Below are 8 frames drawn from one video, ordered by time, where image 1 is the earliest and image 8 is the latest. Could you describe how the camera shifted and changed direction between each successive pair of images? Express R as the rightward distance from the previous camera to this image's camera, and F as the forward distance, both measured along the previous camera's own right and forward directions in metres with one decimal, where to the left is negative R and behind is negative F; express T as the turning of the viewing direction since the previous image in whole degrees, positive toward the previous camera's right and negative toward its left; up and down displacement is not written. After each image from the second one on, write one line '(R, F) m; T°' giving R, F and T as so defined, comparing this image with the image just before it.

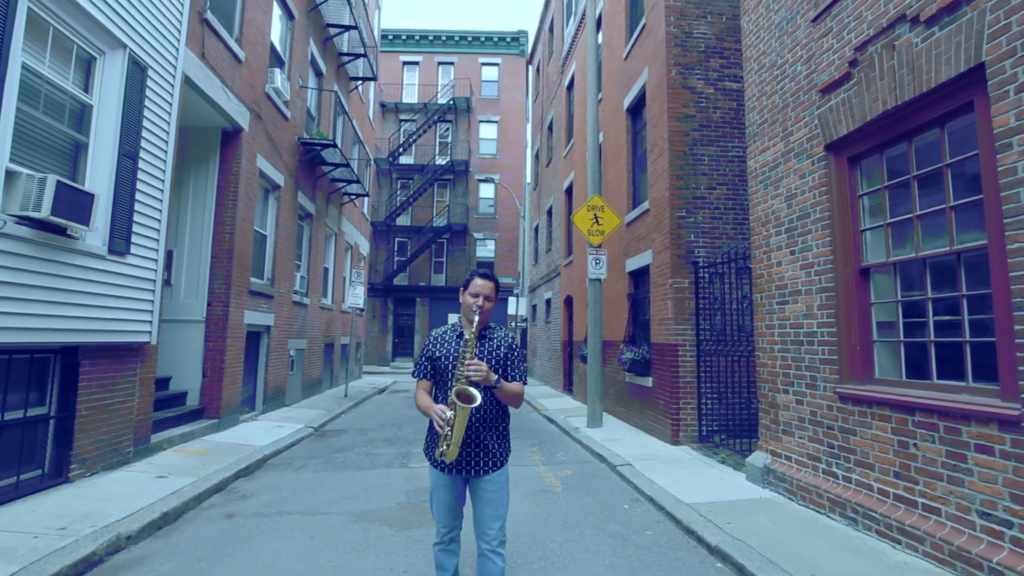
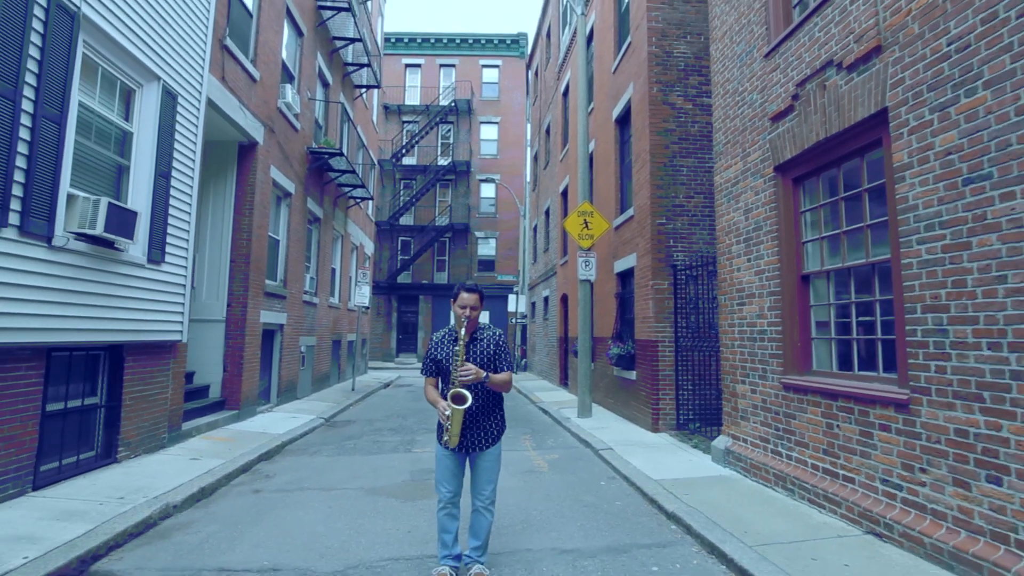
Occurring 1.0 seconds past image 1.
(+0.2, -0.8) m; 0°
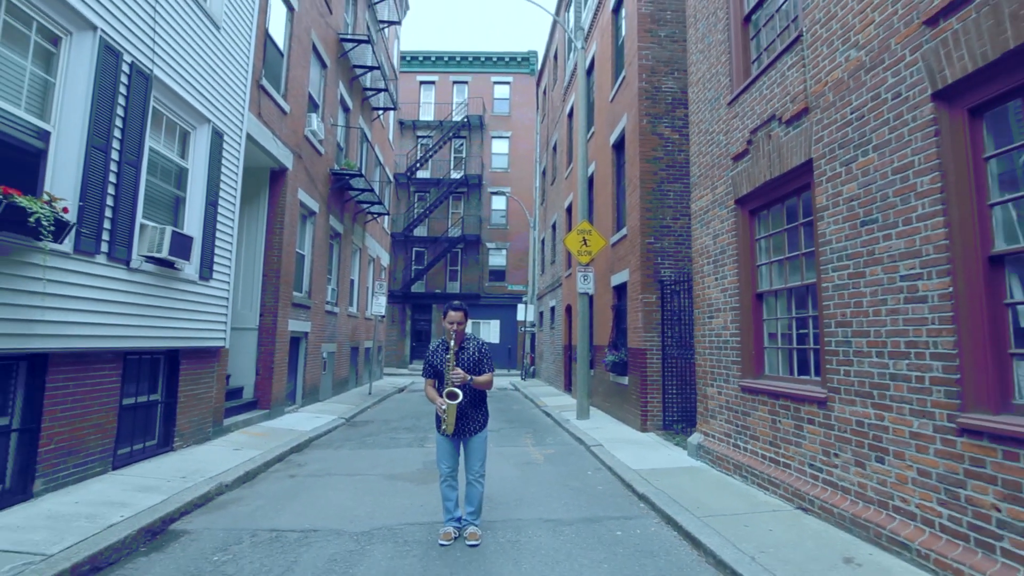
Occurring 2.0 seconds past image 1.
(+0.2, -1.1) m; -1°
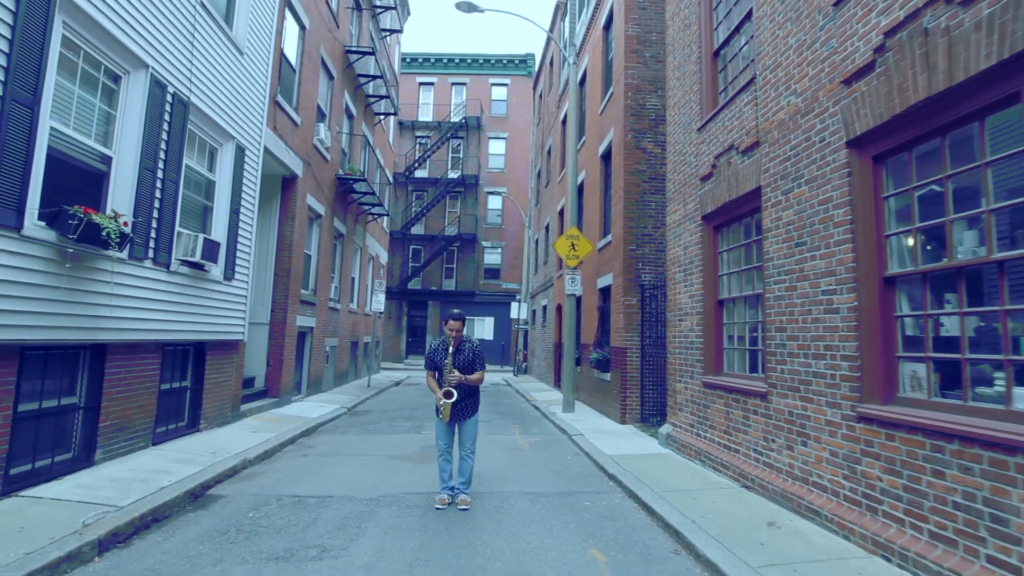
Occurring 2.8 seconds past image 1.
(+0.1, -0.9) m; 0°
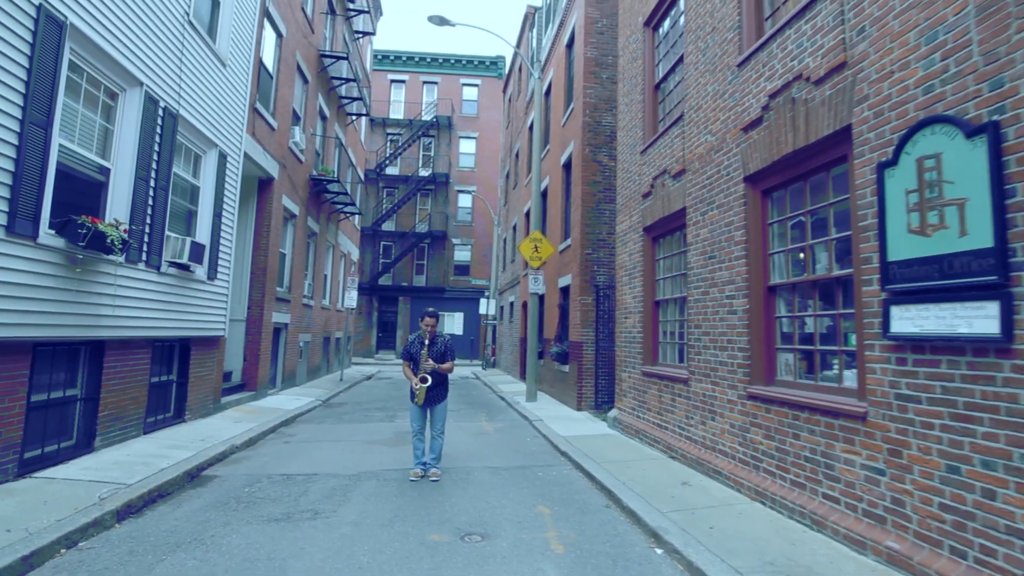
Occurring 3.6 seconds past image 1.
(+0.1, -1.1) m; +3°
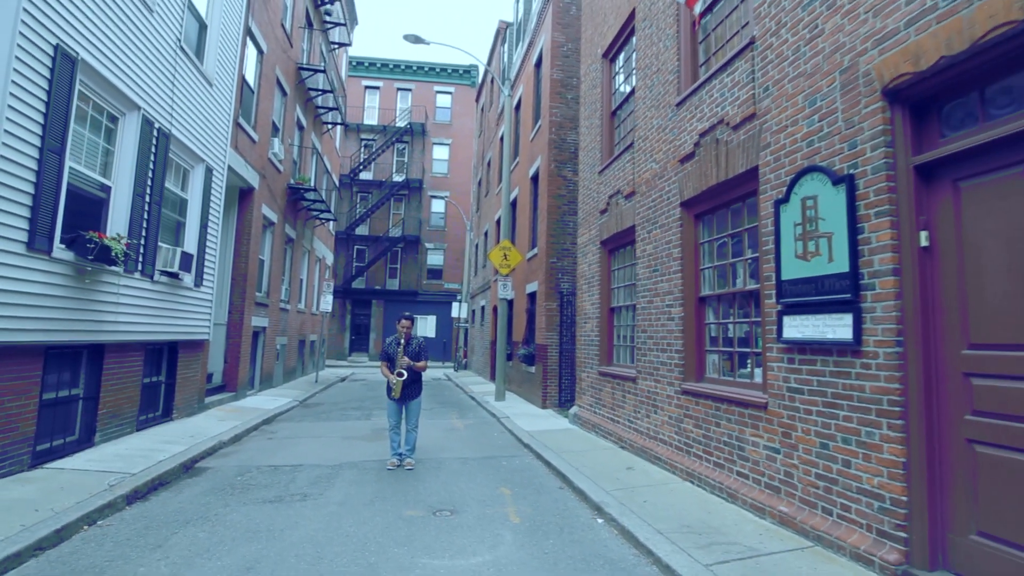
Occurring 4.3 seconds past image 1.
(+0.1, -0.9) m; +3°
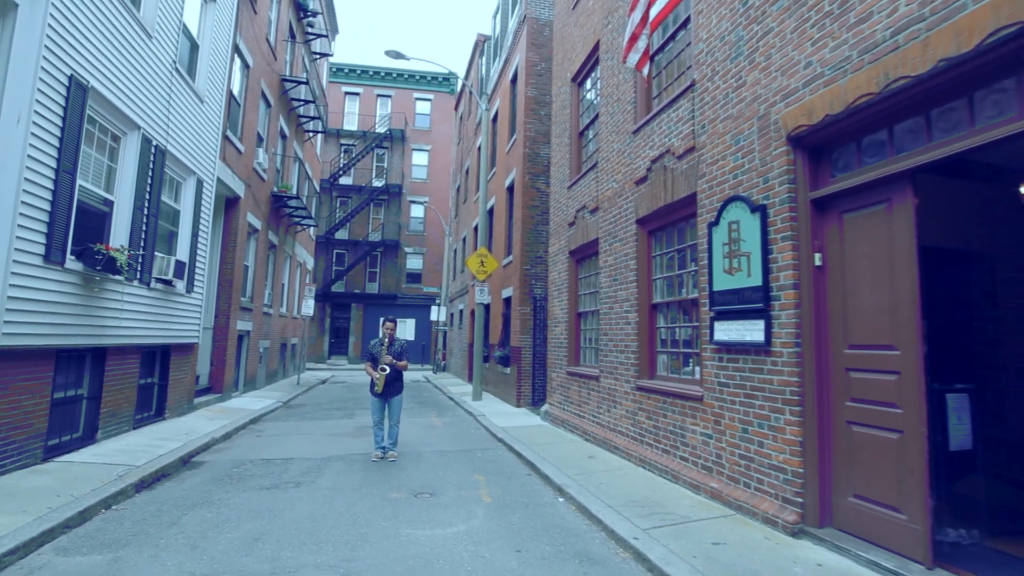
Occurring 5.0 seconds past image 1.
(+0.1, -0.8) m; +2°
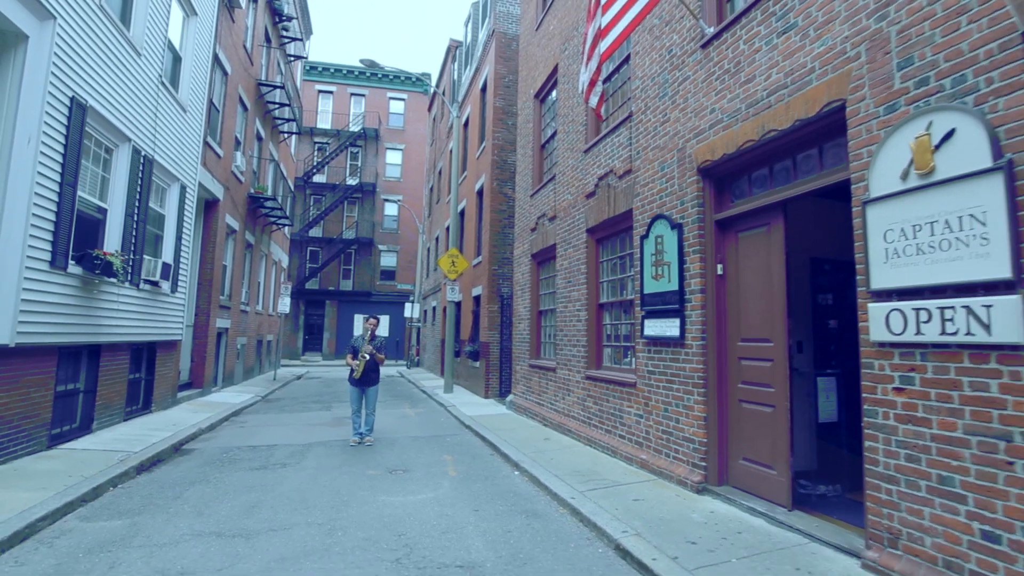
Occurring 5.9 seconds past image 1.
(+0.2, -1.0) m; +3°
